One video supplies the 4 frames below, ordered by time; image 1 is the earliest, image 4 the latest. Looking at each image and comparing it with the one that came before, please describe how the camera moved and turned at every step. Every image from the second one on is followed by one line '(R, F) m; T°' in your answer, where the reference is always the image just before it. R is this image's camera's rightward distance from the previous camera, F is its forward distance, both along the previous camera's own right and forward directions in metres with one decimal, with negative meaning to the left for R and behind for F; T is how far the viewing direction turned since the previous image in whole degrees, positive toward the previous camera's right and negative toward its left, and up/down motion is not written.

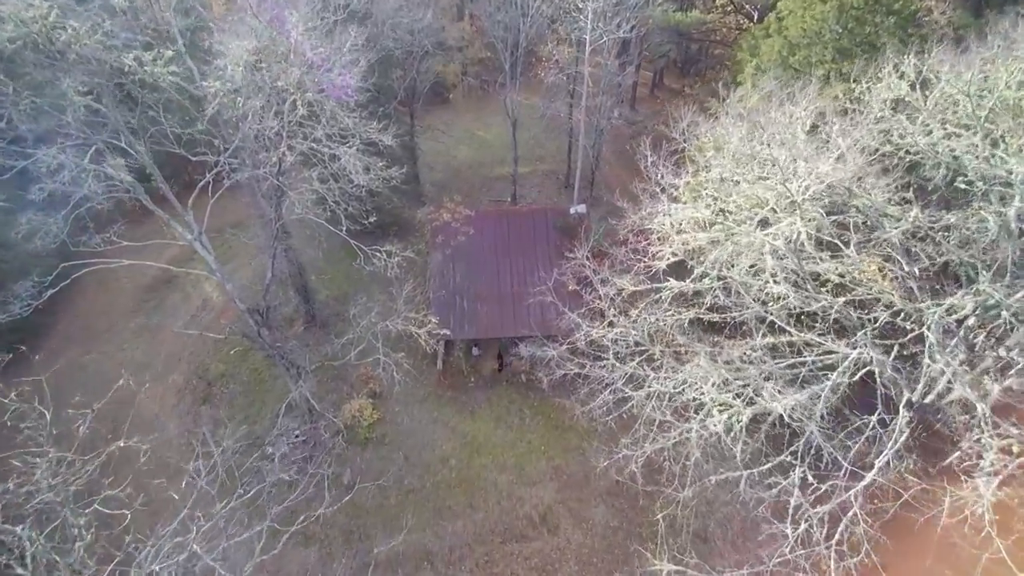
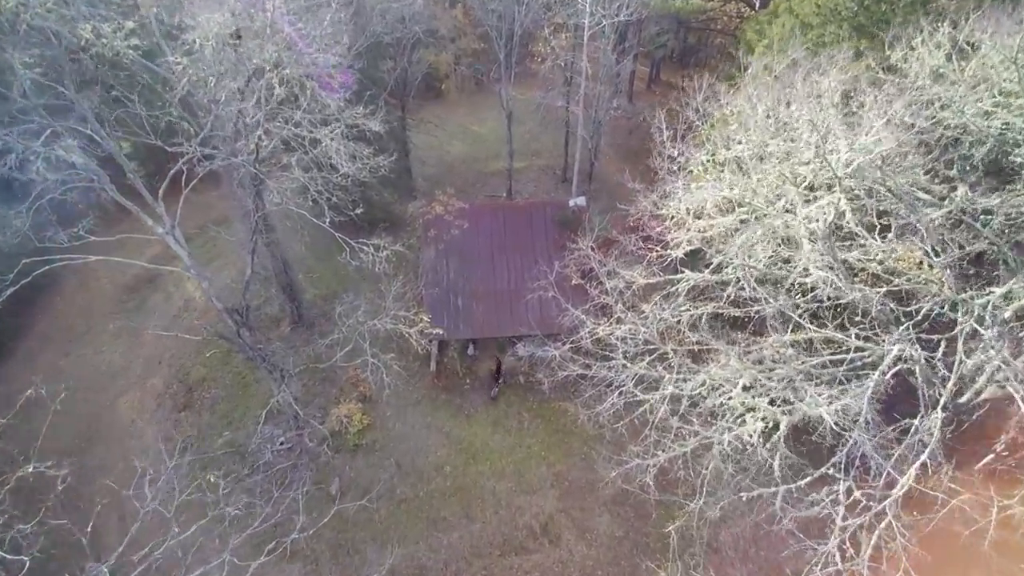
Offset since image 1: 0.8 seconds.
(-0.1, +0.8) m; +1°
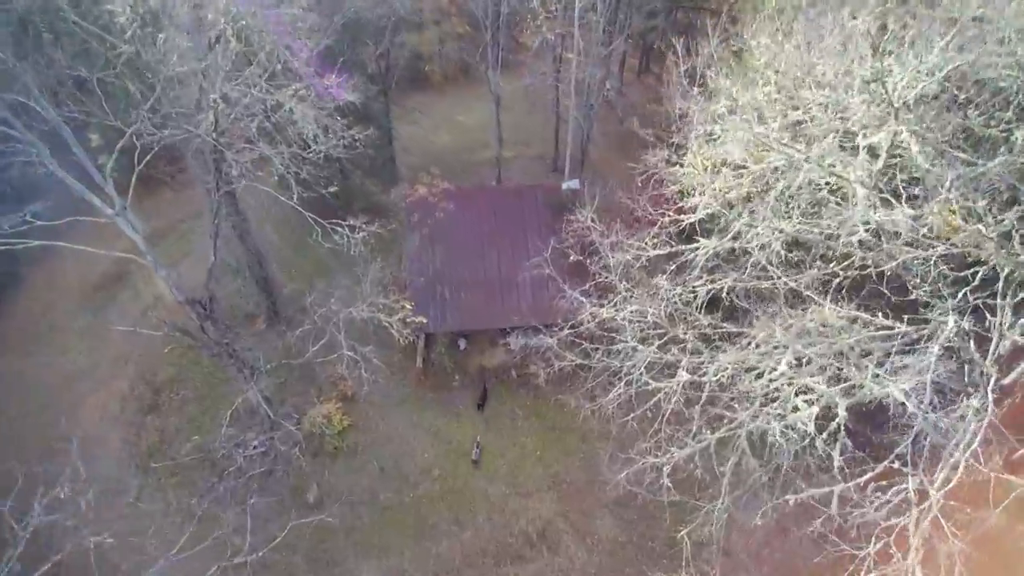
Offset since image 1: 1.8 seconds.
(0.0, +1.0) m; +1°
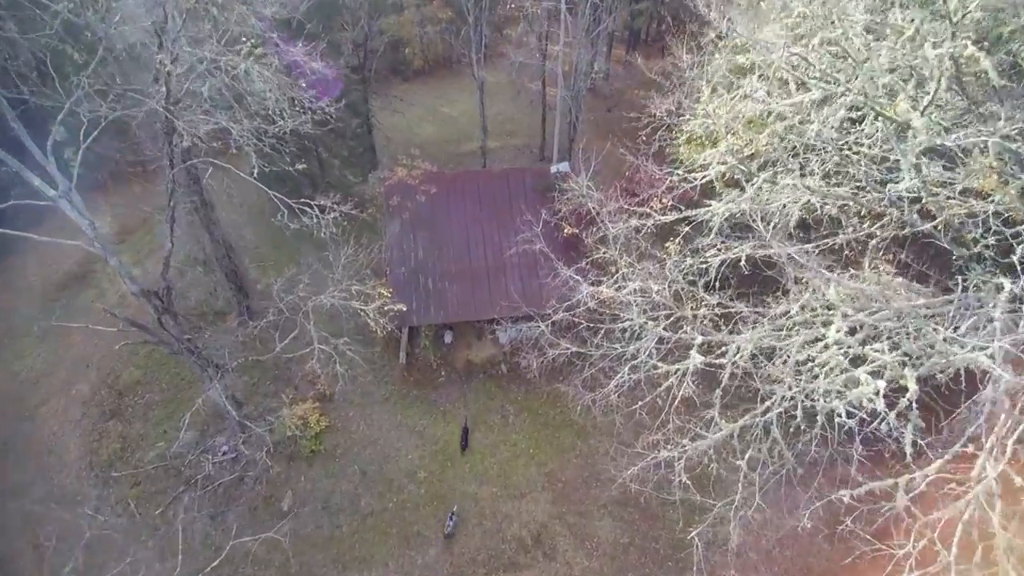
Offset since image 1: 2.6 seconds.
(0.0, +0.9) m; +1°
